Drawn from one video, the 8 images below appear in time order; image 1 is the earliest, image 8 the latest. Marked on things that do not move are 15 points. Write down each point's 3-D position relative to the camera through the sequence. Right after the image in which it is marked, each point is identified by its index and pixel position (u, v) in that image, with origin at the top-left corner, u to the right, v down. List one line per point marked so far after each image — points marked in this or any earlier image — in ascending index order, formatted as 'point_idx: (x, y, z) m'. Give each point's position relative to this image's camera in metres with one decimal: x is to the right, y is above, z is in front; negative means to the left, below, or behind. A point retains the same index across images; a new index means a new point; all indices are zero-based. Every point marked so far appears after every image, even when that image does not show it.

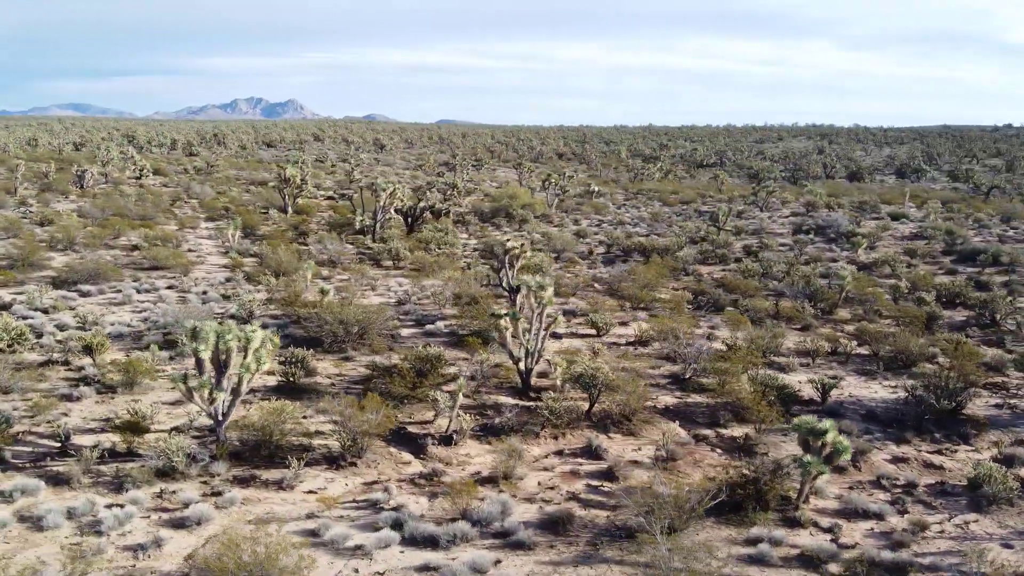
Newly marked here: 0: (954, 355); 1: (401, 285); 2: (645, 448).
0: (+7.6, -1.1, +14.2) m
1: (-2.6, +0.1, +19.3) m
2: (+1.6, -2.0, +10.3) m
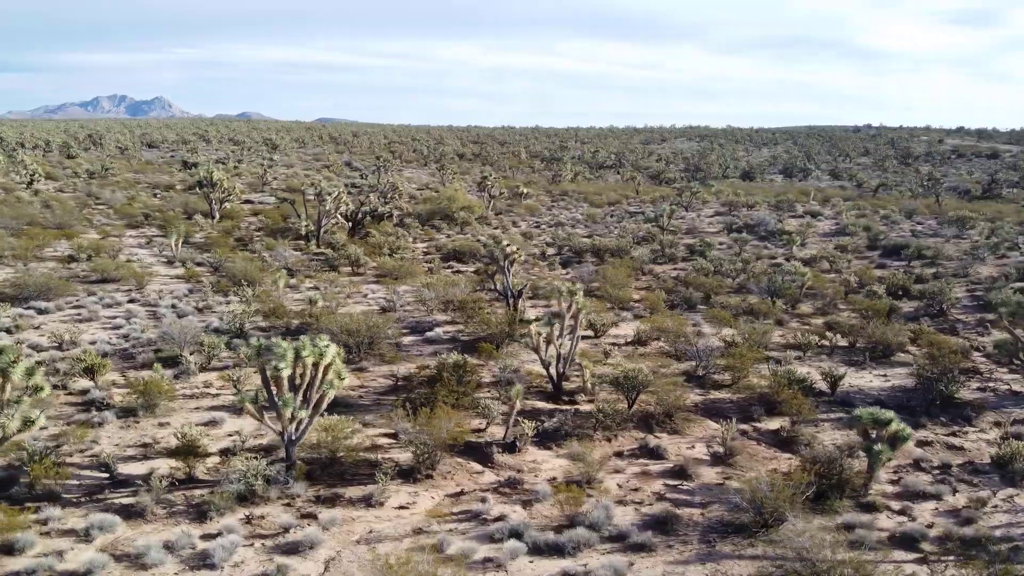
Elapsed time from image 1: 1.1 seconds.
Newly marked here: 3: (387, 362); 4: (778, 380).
0: (+7.7, -1.0, +15.4) m
1: (-3.1, -0.1, +18.9) m
2: (+2.4, -2.0, +10.7) m
3: (-2.1, -1.2, +13.7) m
4: (+4.1, -1.4, +12.7) m
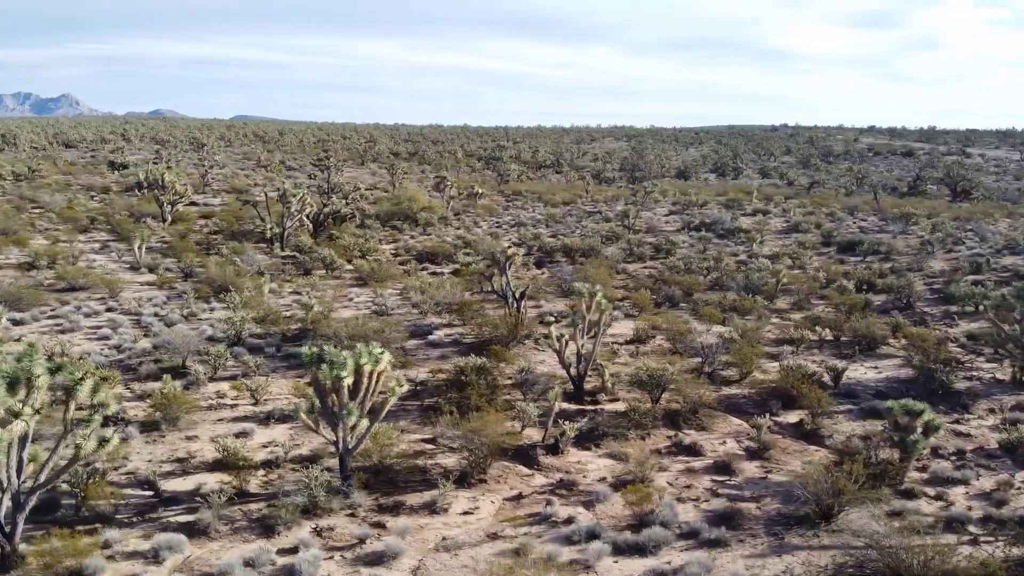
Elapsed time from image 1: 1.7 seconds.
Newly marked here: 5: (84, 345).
0: (+7.7, -0.9, +16.1) m
1: (-3.4, -0.2, +18.7) m
2: (+2.9, -2.0, +10.9) m
3: (-1.9, -1.3, +13.6) m
4: (+4.4, -1.4, +13.1) m
5: (-7.2, -1.0, +14.1) m
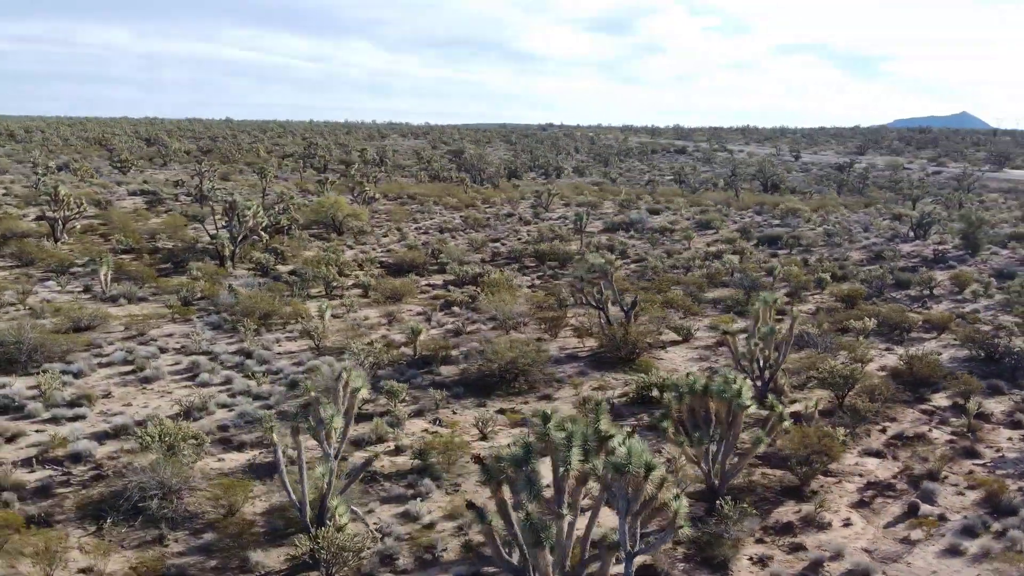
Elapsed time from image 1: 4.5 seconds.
0: (+9.1, -0.7, +18.5) m
1: (-2.3, -0.5, +17.6) m
2: (+6.1, -2.0, +12.1) m
3: (+0.8, -1.6, +13.2) m
4: (+6.9, -1.3, +14.6) m
5: (-4.5, -1.6, +12.2) m
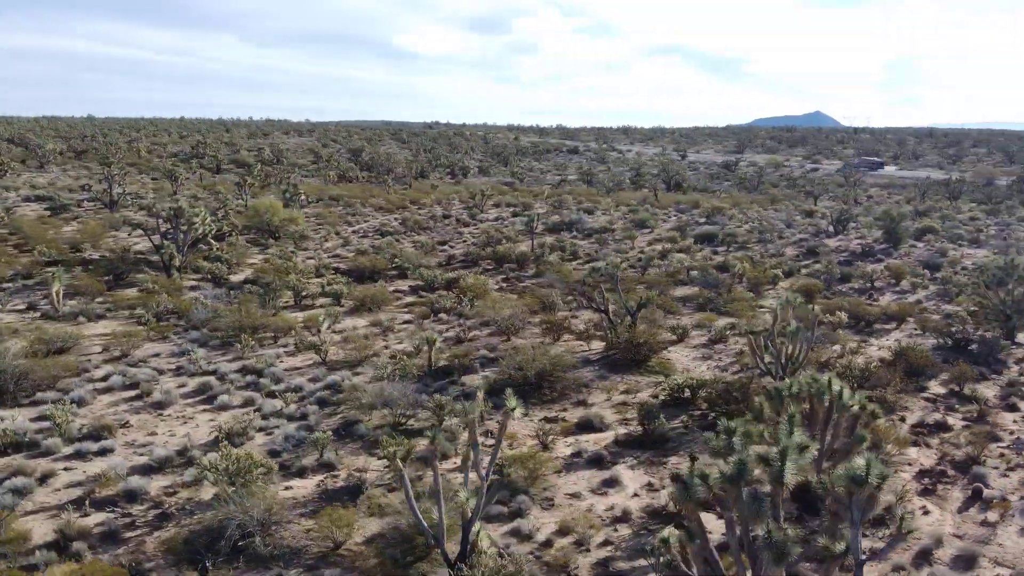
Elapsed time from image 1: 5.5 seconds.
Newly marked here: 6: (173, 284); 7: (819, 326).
0: (+8.7, -0.5, +19.7) m
1: (-2.4, -0.7, +17.1) m
2: (+6.7, -2.0, +12.9) m
3: (+1.3, -1.6, +13.2) m
4: (+7.1, -1.2, +15.5) m
5: (-3.8, -1.8, +11.4) m
6: (-8.1, +0.1, +19.7) m
7: (+6.6, -0.8, +17.8) m
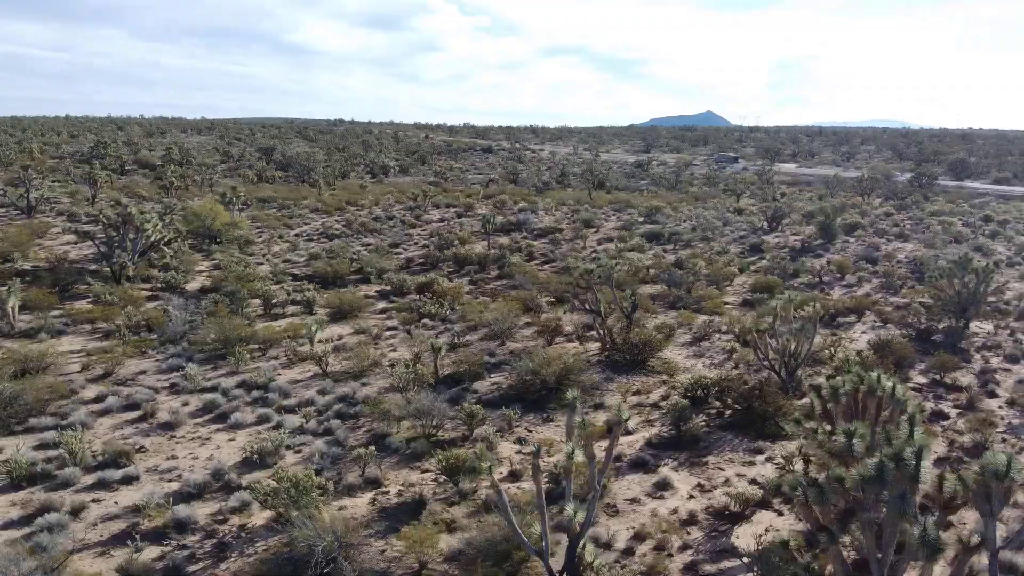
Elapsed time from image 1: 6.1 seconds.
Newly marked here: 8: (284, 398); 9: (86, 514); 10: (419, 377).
0: (+8.1, -0.4, +20.5) m
1: (-2.7, -0.8, +16.7) m
2: (+7.0, -1.9, +13.6) m
3: (+1.5, -1.7, +13.3) m
4: (+7.0, -1.1, +16.2) m
5: (-3.3, -1.9, +10.9) m
6: (-8.6, -0.1, +18.6) m
7: (+6.2, -0.7, +18.4) m
8: (-3.4, -1.6, +12.3) m
9: (-4.5, -2.4, +8.7) m
10: (-1.5, -1.4, +13.2) m
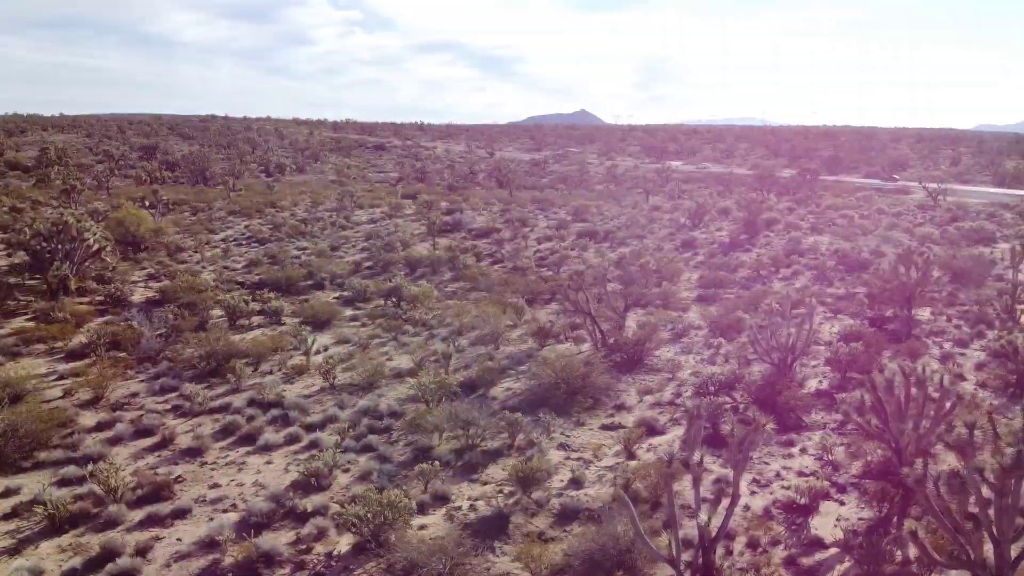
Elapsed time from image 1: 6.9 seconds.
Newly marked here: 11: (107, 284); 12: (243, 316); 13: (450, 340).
0: (+7.1, -0.2, +21.5) m
1: (-2.9, -1.0, +16.2) m
2: (+7.1, -1.7, +14.6) m
3: (+1.7, -1.7, +13.4) m
4: (+6.7, -1.0, +17.1) m
5: (-2.6, -2.1, +10.3) m
6: (-9.1, -0.4, +17.2) m
7: (+5.6, -0.6, +19.2) m
8: (-3.0, -1.8, +11.7) m
9: (-3.5, -2.6, +8.0) m
10: (-1.2, -1.5, +12.9) m
11: (-9.5, +0.1, +19.4) m
12: (-5.7, -0.6, +17.7) m
13: (-1.2, -1.0, +16.1) m
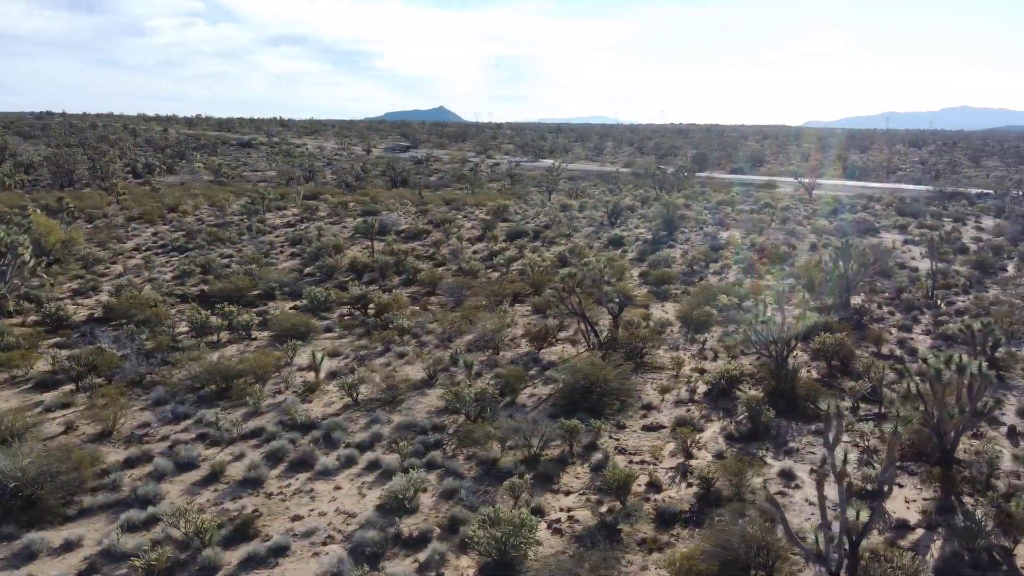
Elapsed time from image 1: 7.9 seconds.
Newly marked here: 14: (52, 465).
0: (+6.0, -0.1, +22.5) m
1: (-3.0, -1.1, +15.5) m
2: (+7.2, -1.6, +15.7) m
3: (+2.1, -1.7, +13.6) m
4: (+6.4, -0.9, +18.1) m
5: (-1.7, -2.3, +9.8) m
6: (-9.2, -0.8, +15.5) m
7: (+4.9, -0.5, +20.0) m
8: (-2.3, -2.0, +11.2) m
9: (-2.1, -2.8, +7.4) m
10: (-0.7, -1.6, +12.6) m
11: (-10.1, -0.3, +17.6) m
12: (-6.0, -0.9, +16.6) m
13: (-1.2, -1.1, +15.8) m
14: (-5.2, -1.9, +9.3) m
